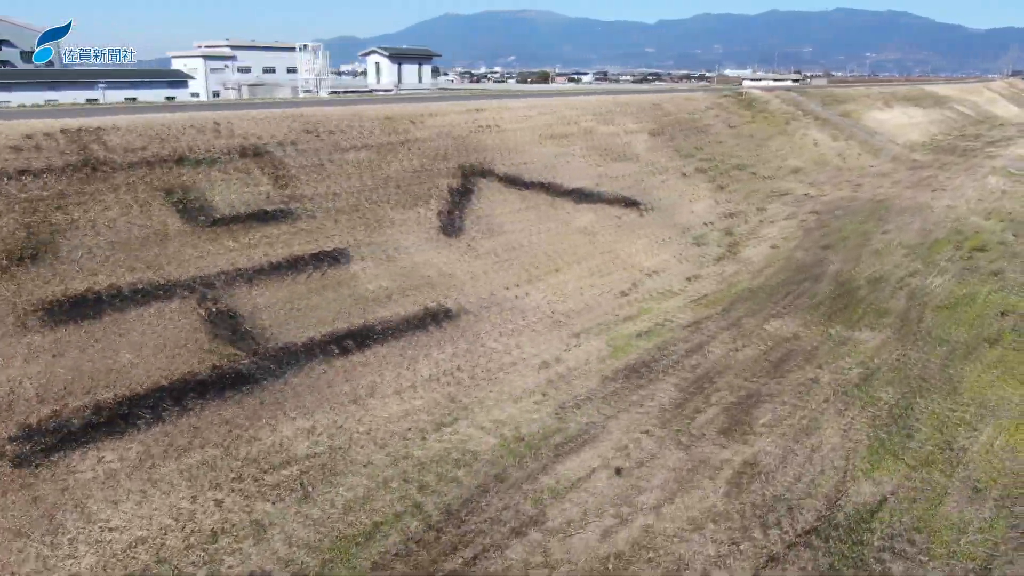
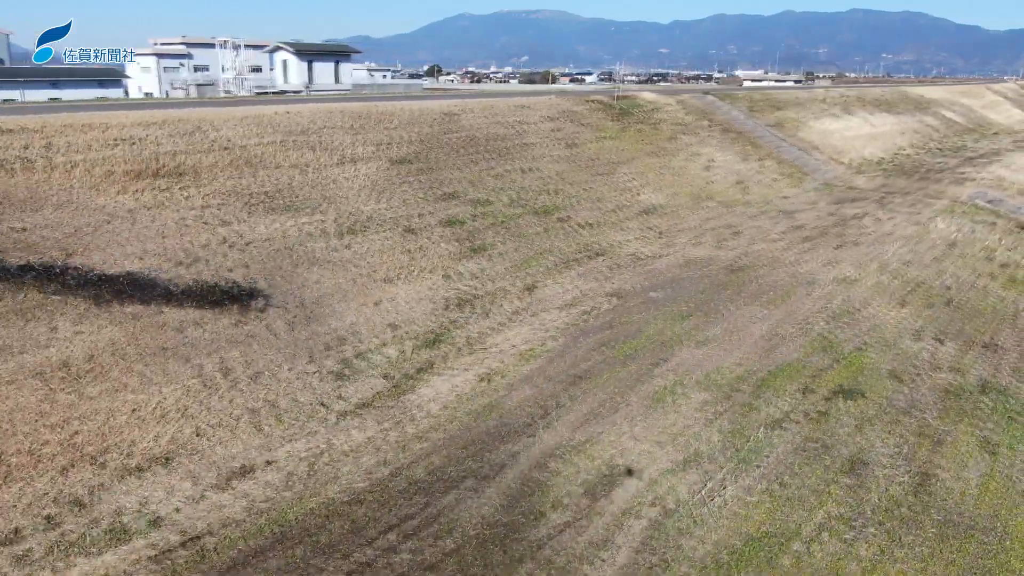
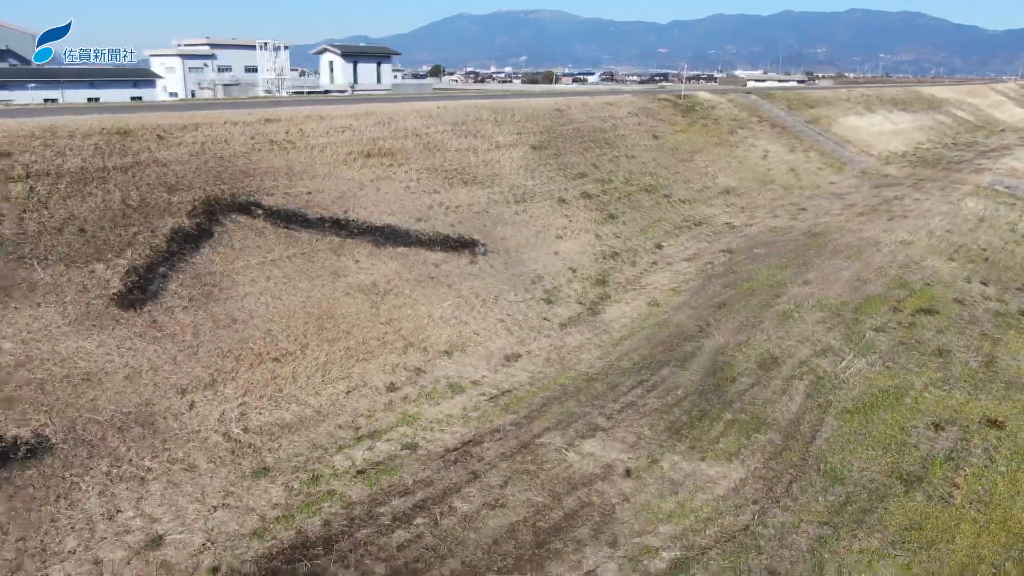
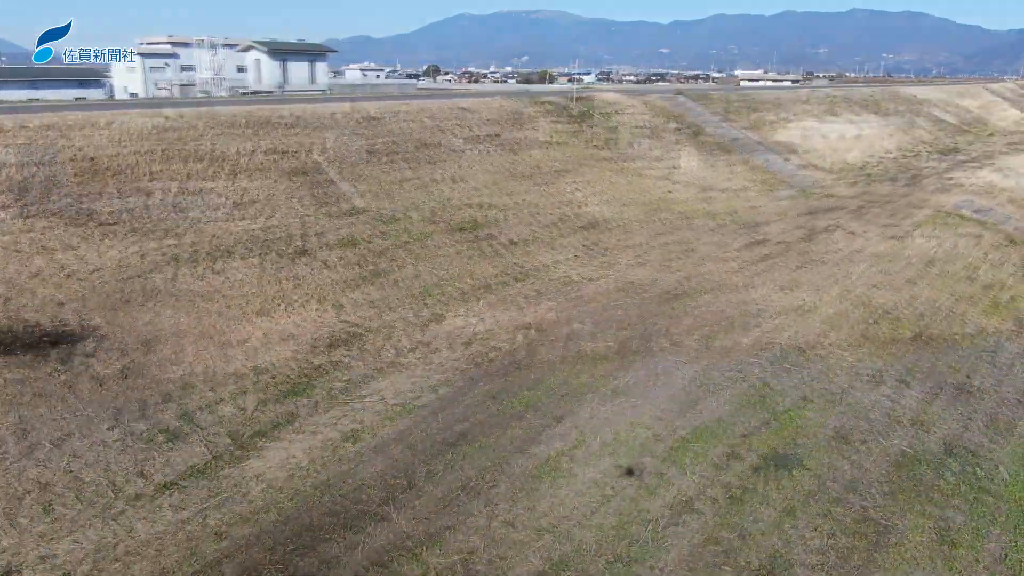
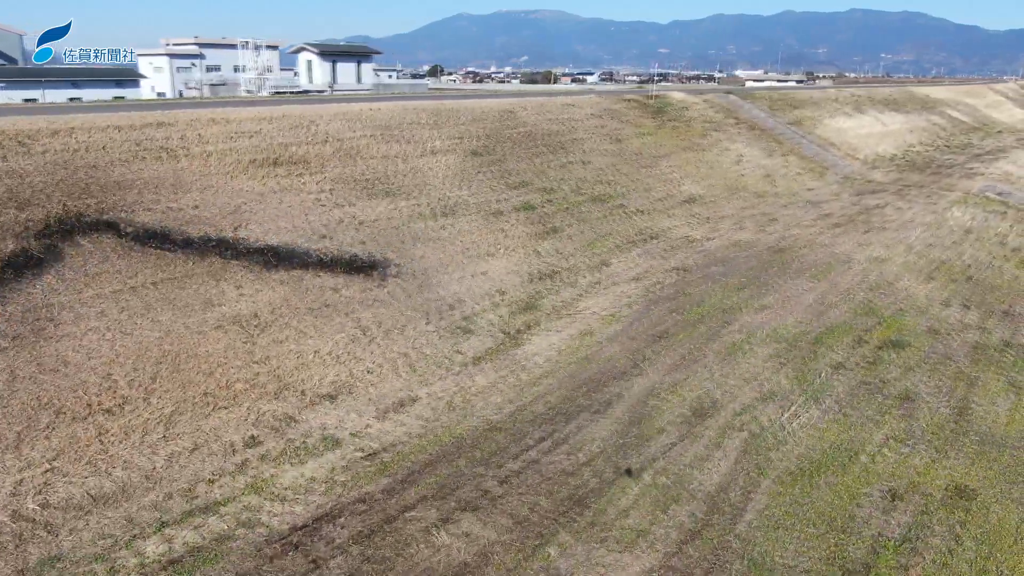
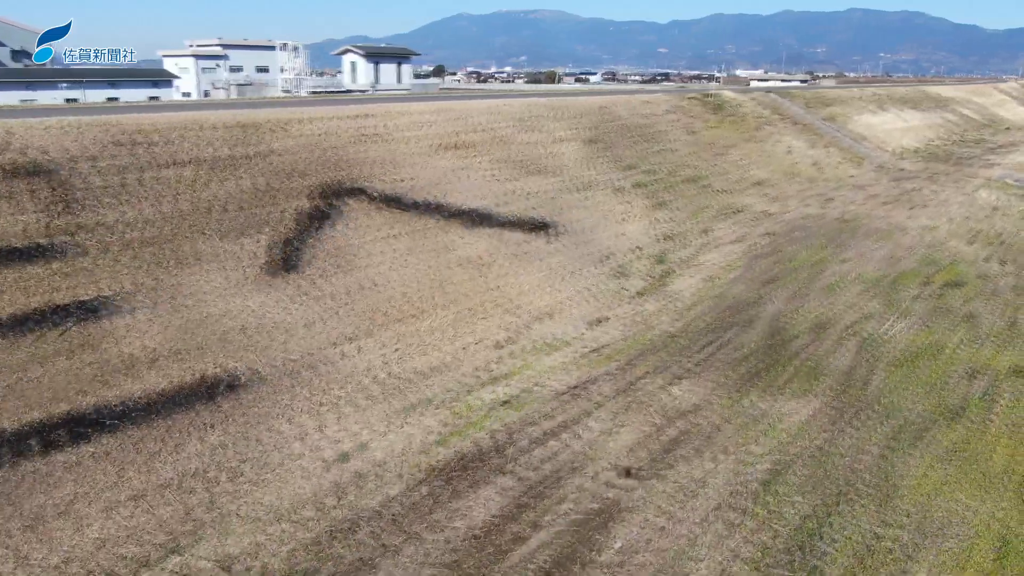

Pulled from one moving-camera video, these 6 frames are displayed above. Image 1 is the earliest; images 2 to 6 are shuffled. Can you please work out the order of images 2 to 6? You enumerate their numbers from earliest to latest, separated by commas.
6, 3, 5, 2, 4
